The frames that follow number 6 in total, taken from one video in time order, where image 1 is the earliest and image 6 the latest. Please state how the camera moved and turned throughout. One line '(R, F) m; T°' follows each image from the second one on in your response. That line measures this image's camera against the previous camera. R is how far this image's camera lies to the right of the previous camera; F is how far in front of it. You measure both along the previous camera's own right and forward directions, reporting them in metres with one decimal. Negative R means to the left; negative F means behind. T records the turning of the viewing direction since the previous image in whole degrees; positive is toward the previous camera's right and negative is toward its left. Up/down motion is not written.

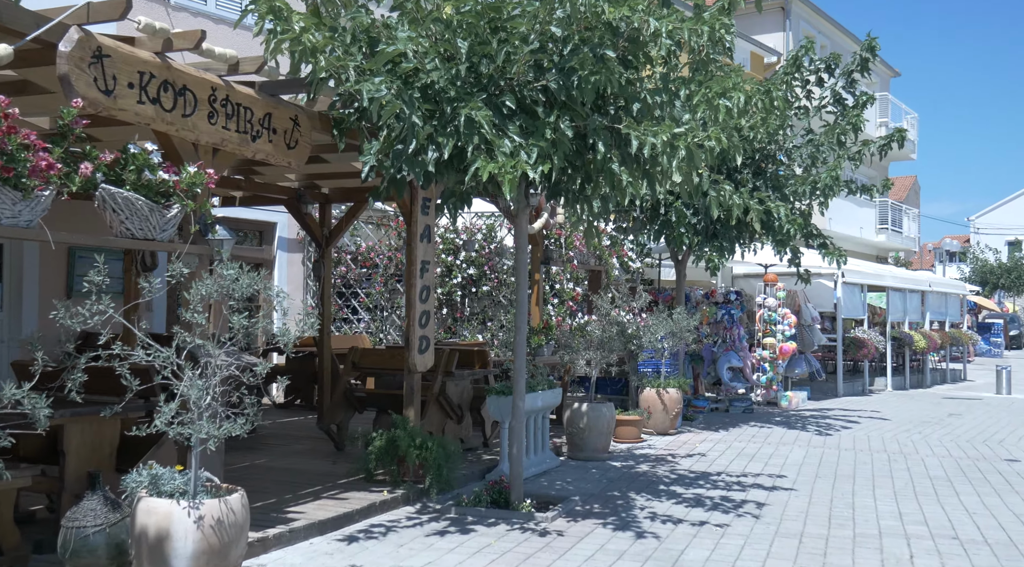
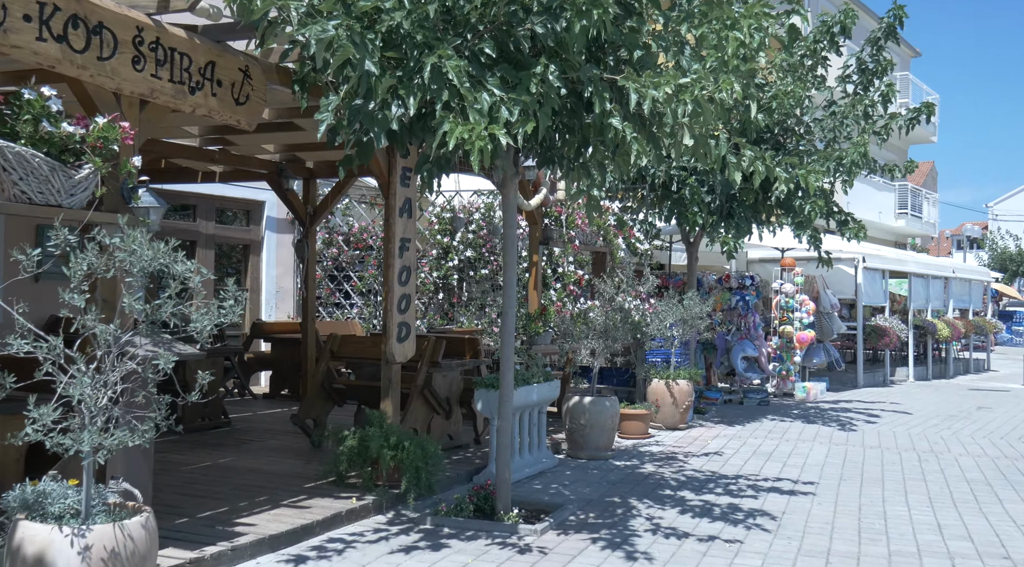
(+0.2, +1.0) m; -1°
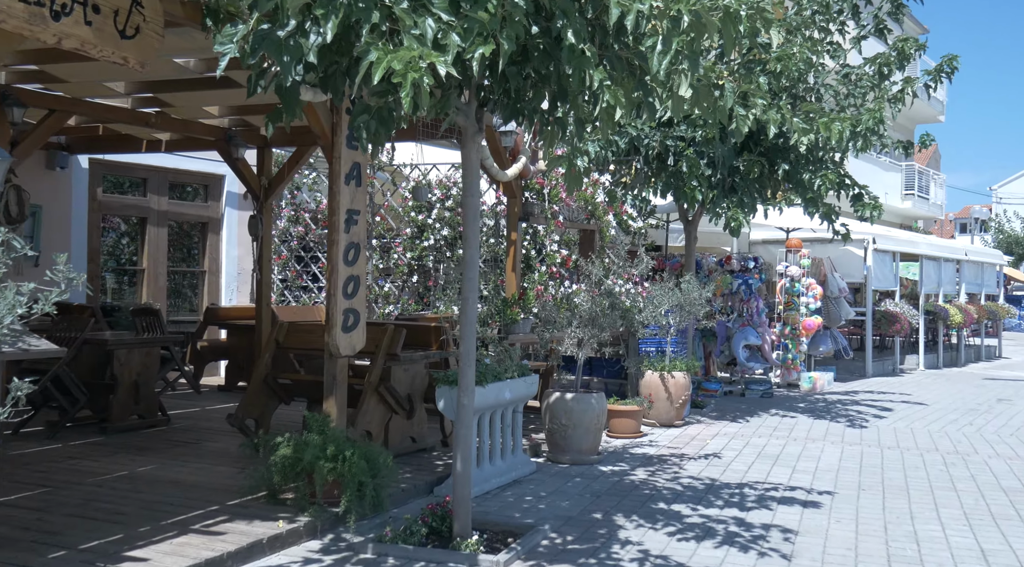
(+0.2, +1.2) m; 0°
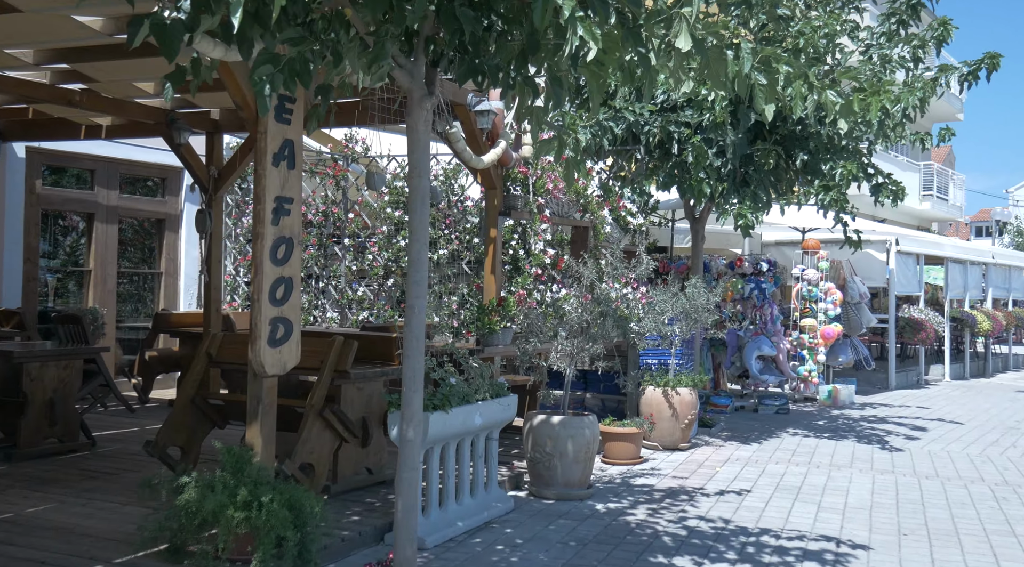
(+0.2, +1.3) m; 0°
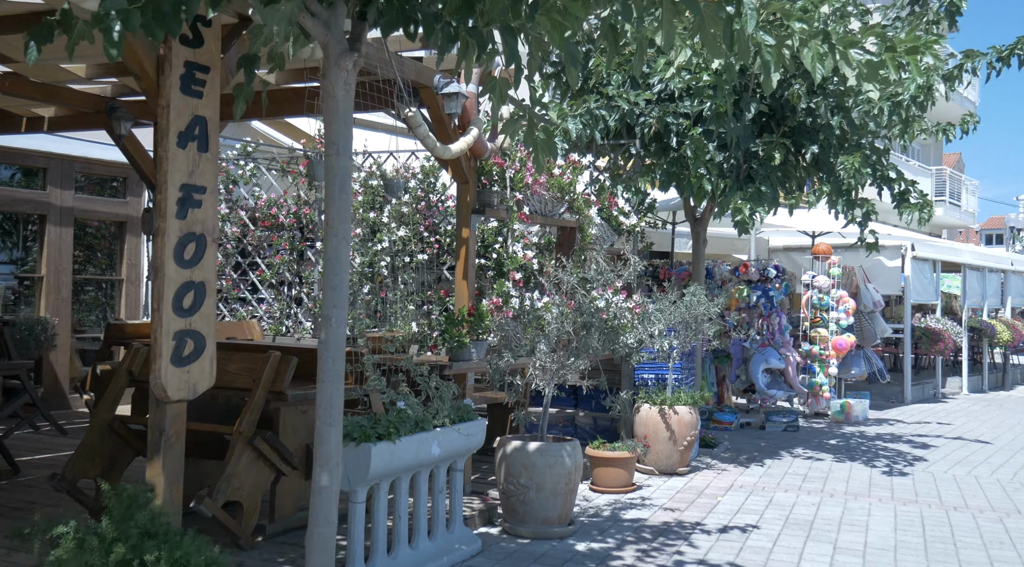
(+0.2, +0.9) m; 0°
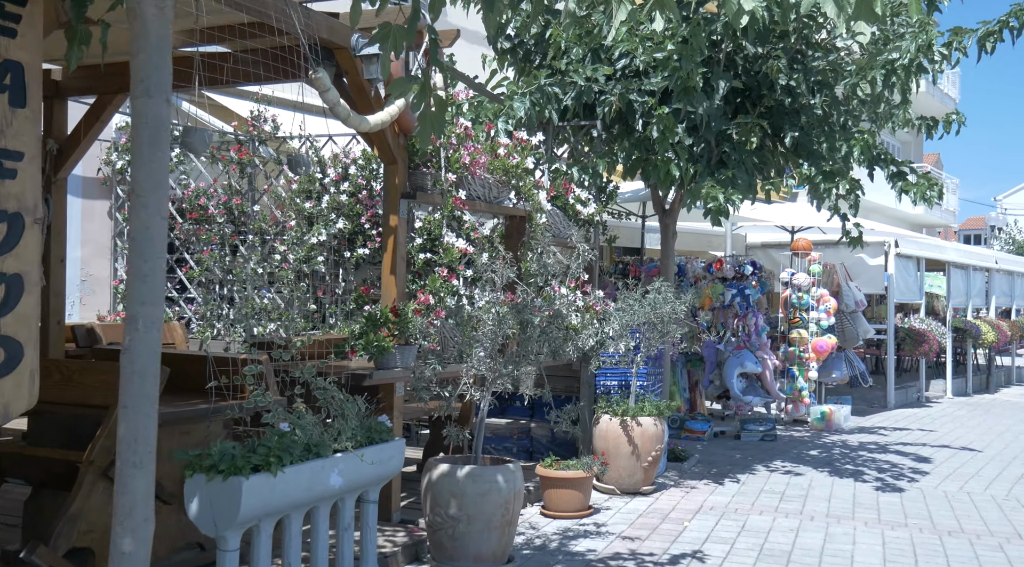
(+0.3, +1.0) m; +1°
